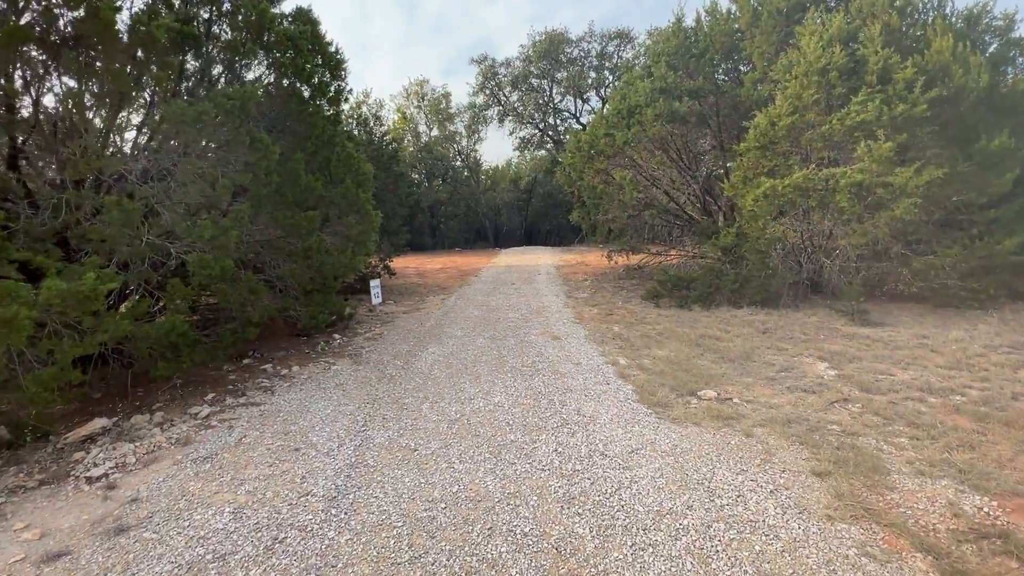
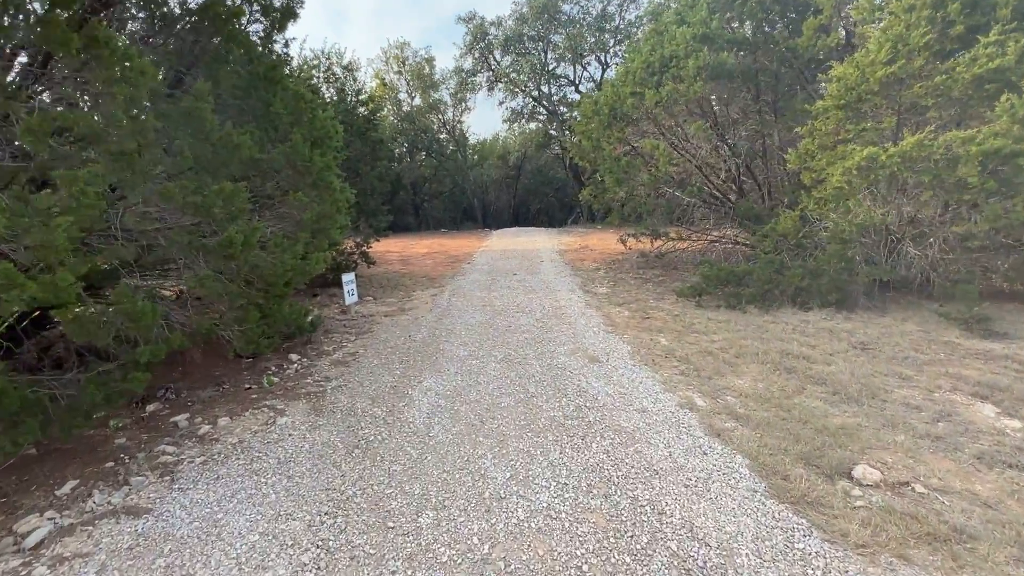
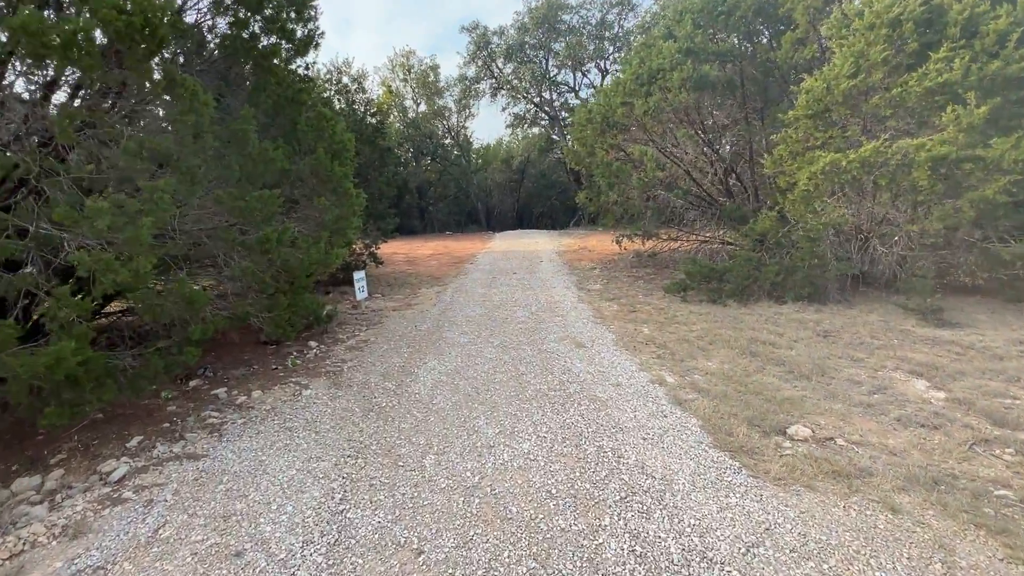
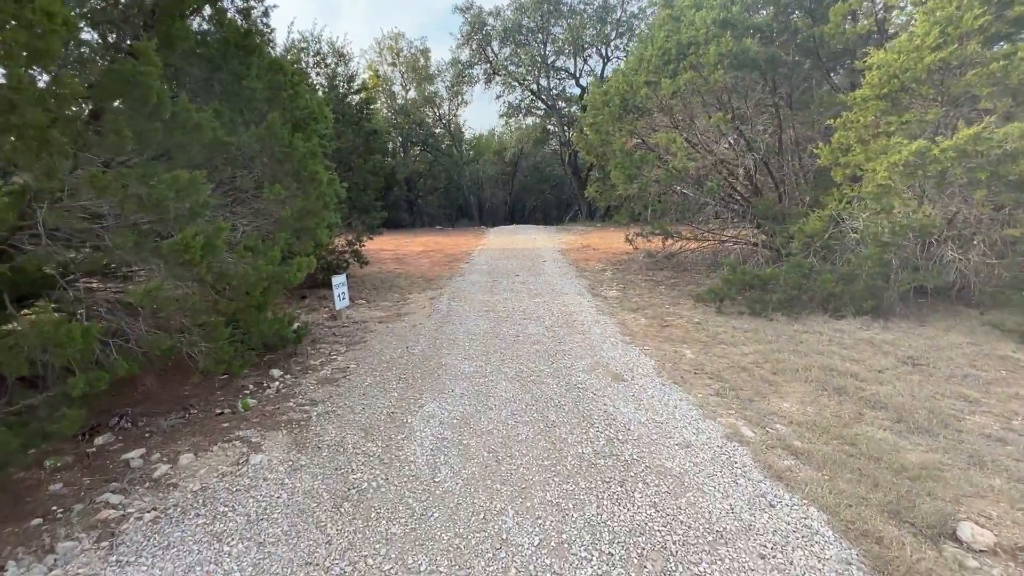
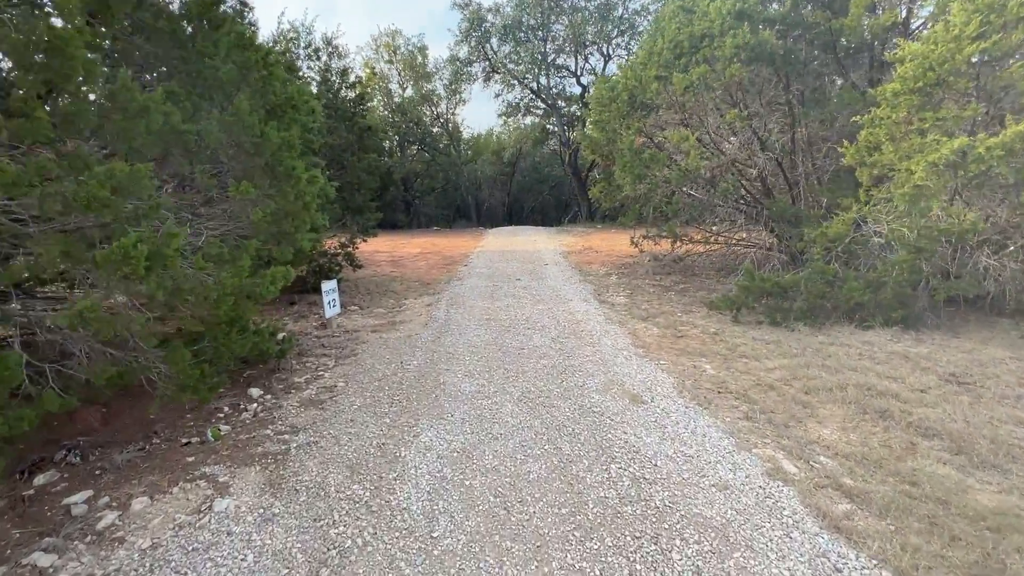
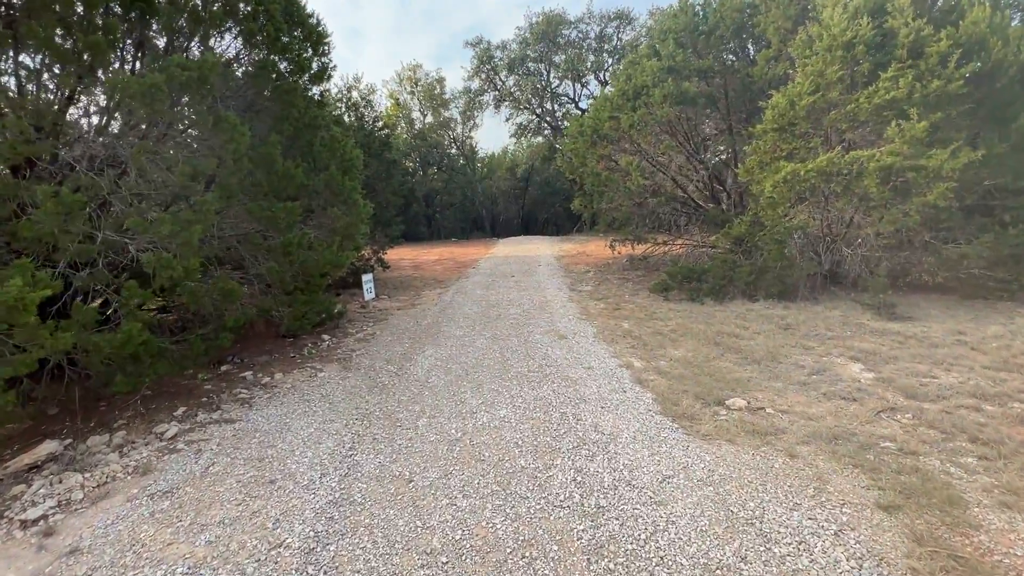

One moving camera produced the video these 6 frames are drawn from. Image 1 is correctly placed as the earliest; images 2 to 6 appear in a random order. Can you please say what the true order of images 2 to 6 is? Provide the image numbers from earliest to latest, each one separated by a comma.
6, 3, 2, 4, 5
